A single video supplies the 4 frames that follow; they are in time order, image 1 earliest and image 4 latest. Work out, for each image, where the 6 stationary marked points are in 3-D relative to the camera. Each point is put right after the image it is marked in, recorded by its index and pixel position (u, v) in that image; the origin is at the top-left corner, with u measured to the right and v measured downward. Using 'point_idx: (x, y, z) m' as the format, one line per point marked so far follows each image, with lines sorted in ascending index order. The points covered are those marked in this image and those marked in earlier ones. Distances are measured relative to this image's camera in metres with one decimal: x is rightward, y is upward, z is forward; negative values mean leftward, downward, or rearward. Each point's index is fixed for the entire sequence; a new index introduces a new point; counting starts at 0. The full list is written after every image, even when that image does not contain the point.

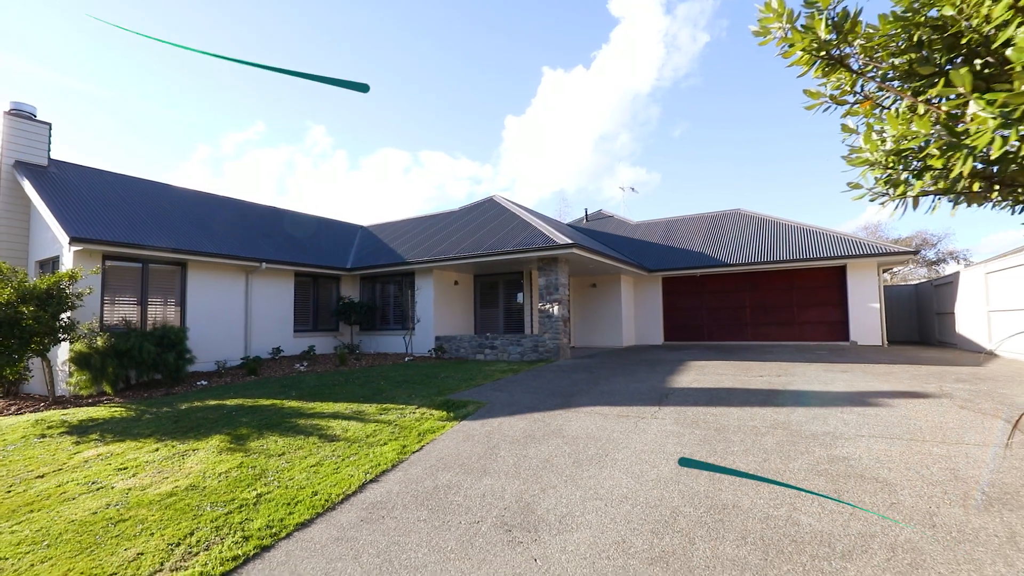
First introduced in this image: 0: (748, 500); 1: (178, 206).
0: (+1.8, -1.6, +3.7) m
1: (-9.1, +2.2, +13.1) m
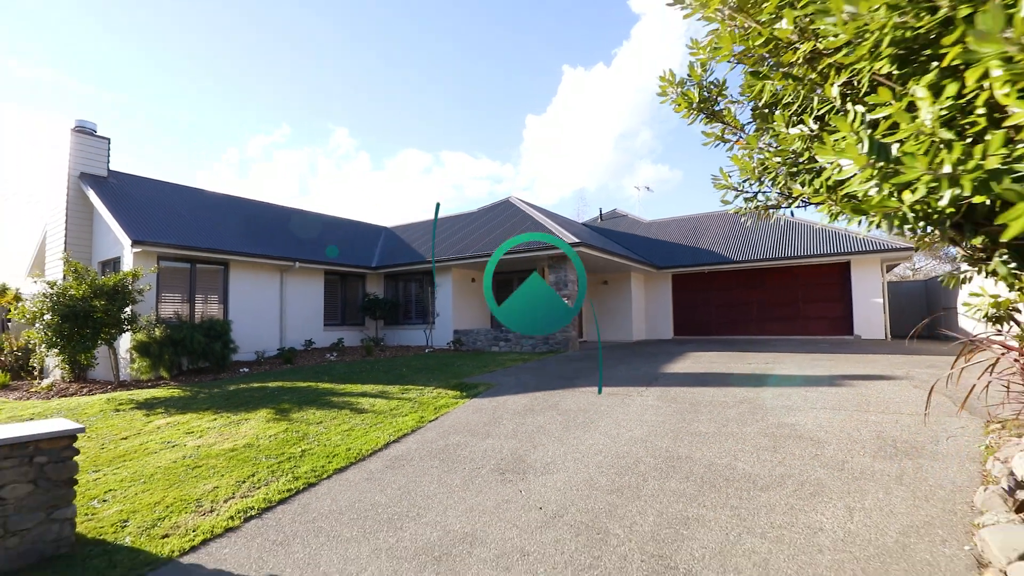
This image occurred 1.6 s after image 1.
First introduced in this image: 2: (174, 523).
0: (+1.8, -1.5, +4.5) m
1: (-8.7, +2.3, +14.4) m
2: (-2.8, -1.9, +4.0) m
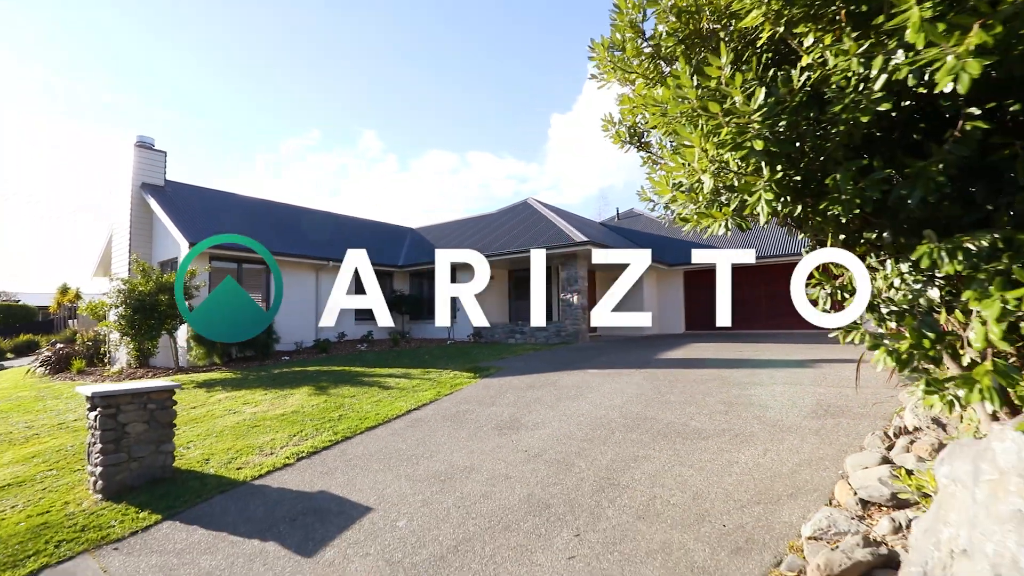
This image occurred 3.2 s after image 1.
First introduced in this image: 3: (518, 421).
0: (+1.7, -1.4, +5.4) m
1: (-8.2, +2.4, +15.9) m
2: (-2.8, -1.8, +5.2) m
3: (+0.1, -1.6, +5.7) m
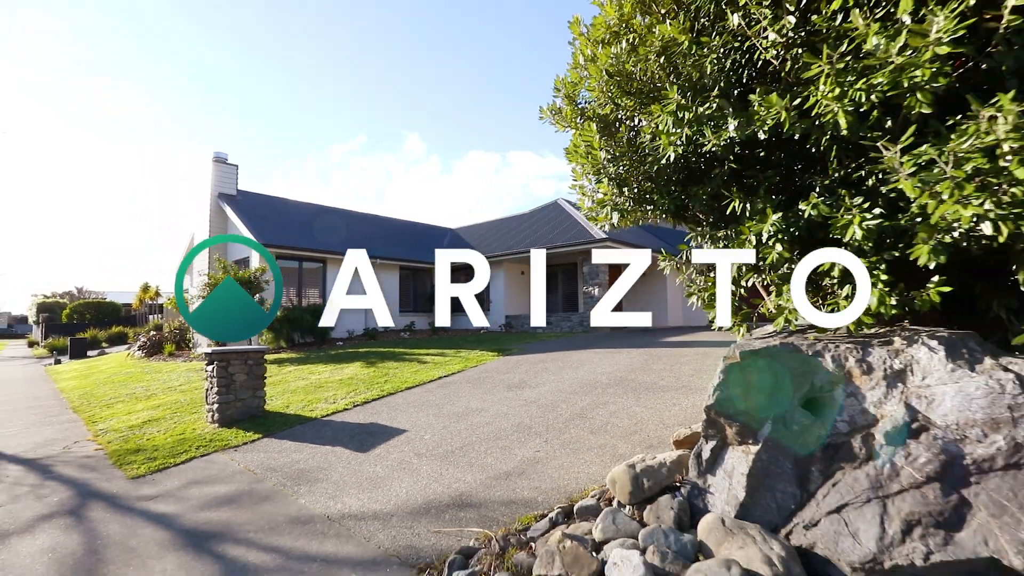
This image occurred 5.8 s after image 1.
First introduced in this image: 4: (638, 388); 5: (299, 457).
0: (+1.8, -1.2, +6.7) m
1: (-7.2, +2.5, +17.9) m
2: (-2.8, -1.7, +6.8) m
3: (+0.2, -1.4, +7.1) m
4: (+1.6, -1.3, +6.1) m
5: (-2.1, -1.7, +4.8) m
